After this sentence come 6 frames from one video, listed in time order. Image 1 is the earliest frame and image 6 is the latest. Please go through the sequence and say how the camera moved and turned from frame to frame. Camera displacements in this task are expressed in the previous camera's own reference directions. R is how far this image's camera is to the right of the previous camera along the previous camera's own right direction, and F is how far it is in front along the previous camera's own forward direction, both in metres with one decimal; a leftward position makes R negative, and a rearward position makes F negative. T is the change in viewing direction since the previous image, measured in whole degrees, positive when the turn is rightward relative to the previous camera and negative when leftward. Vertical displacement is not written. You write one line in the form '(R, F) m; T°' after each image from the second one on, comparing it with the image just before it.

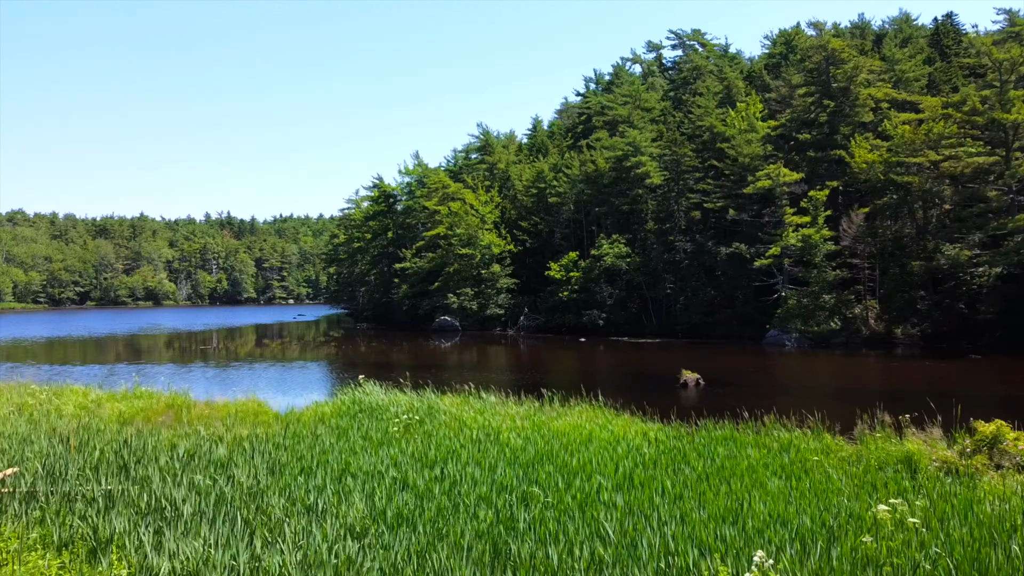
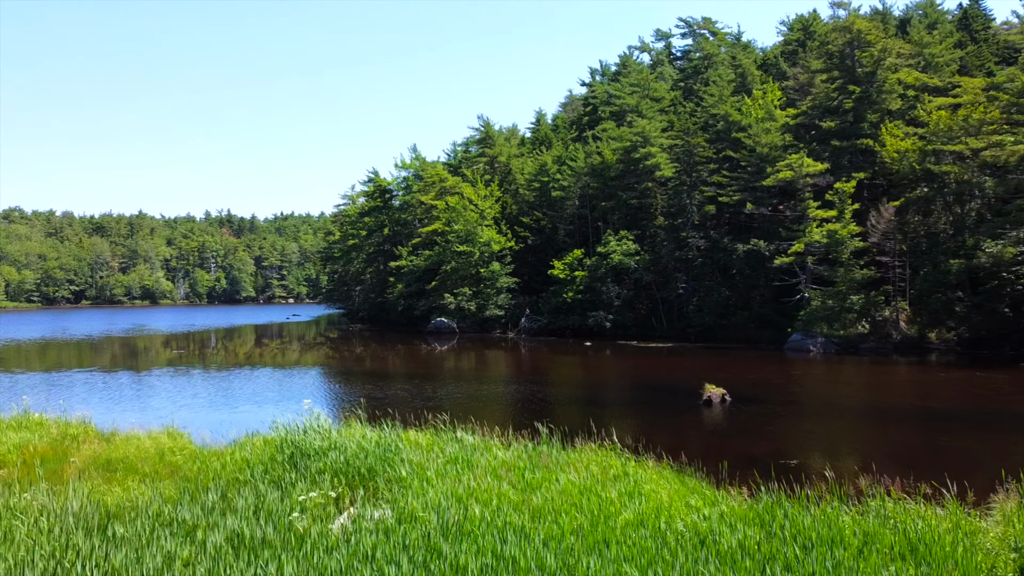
(+0.2, +2.6) m; 0°
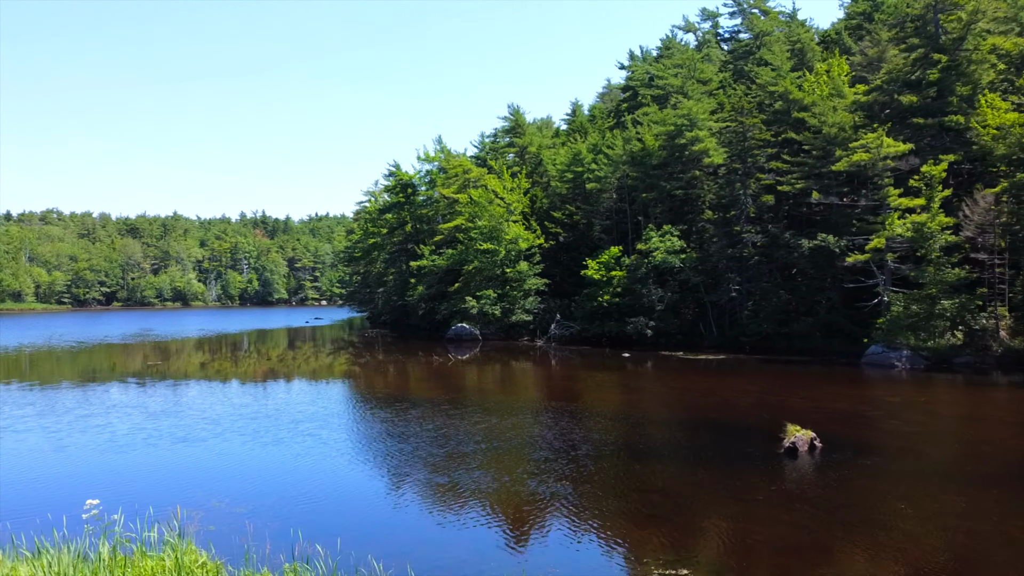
(+0.4, +4.2) m; -3°
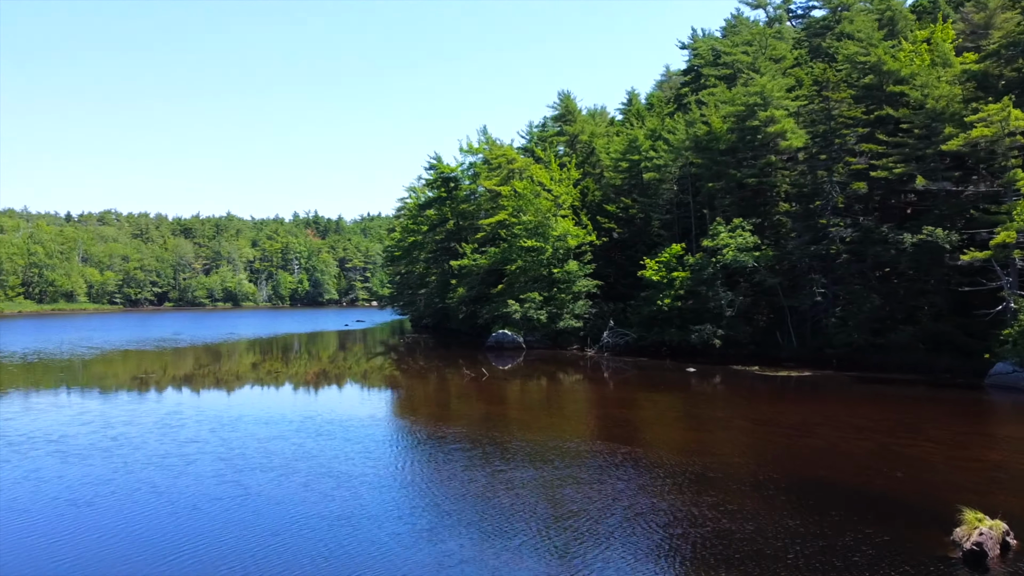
(+0.3, +3.9) m; -4°
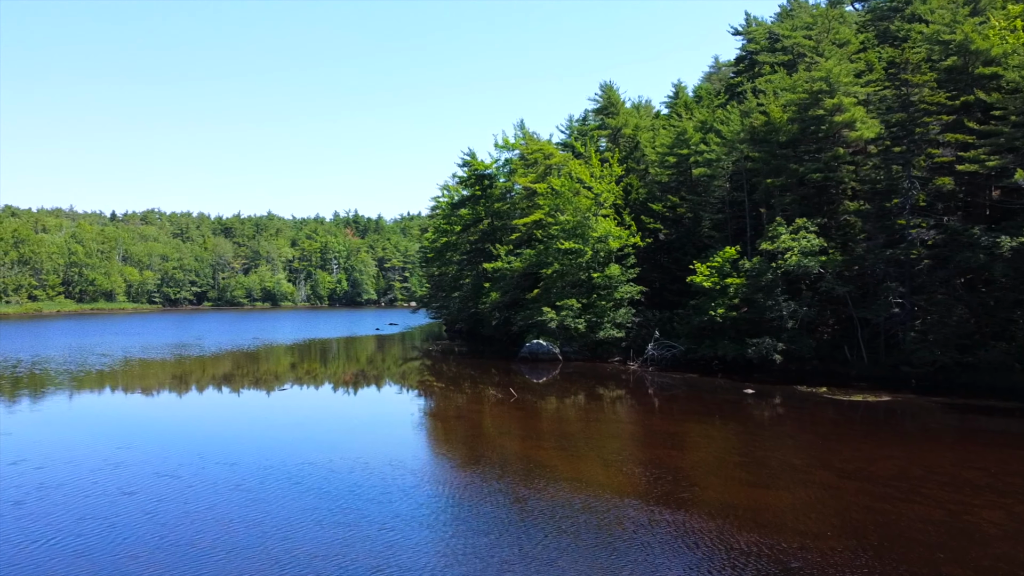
(+0.2, +2.7) m; -3°
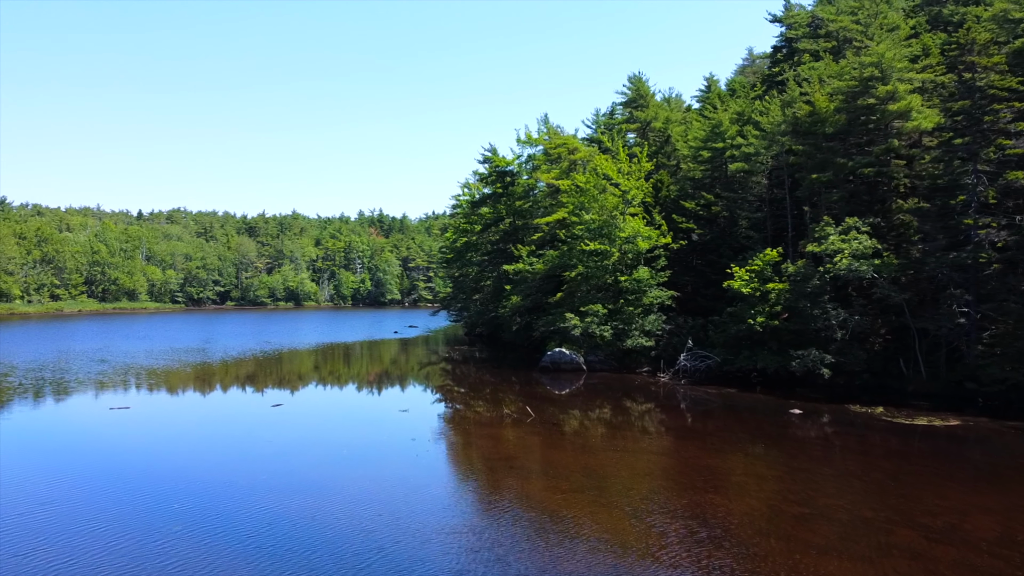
(+0.2, +2.1) m; -2°
